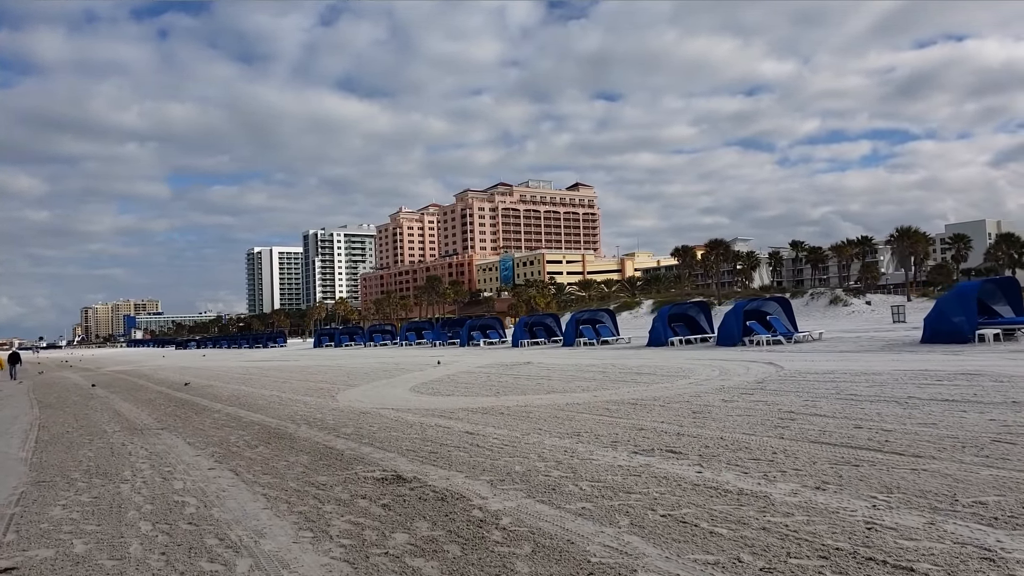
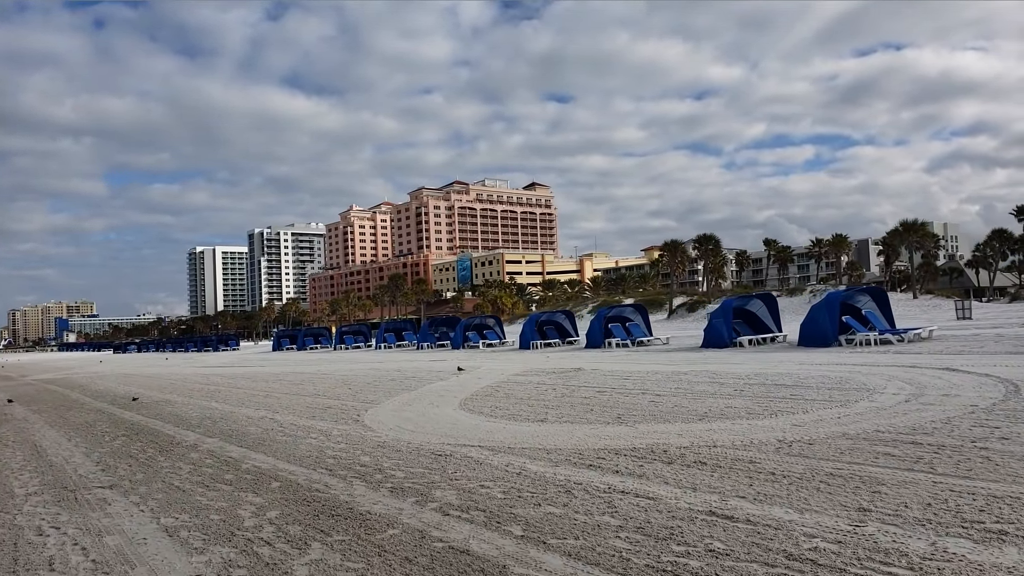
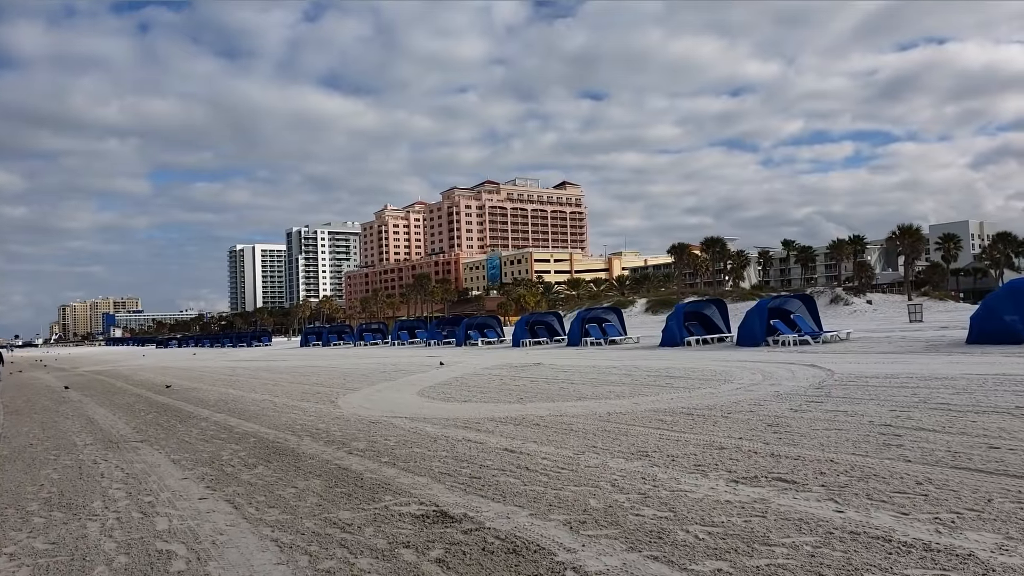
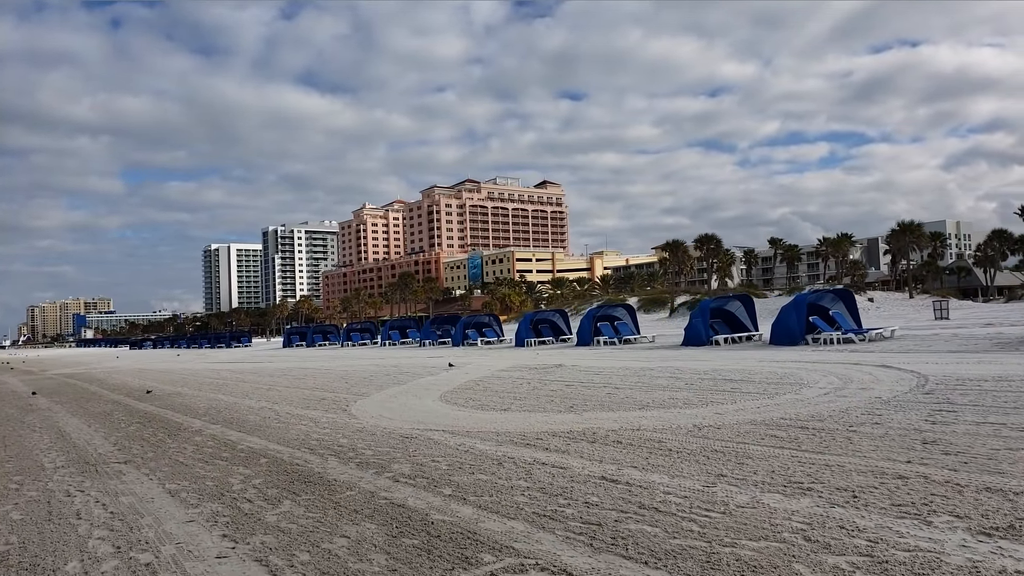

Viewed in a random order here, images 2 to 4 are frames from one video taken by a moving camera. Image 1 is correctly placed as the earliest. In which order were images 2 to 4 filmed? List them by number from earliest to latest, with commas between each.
3, 4, 2
